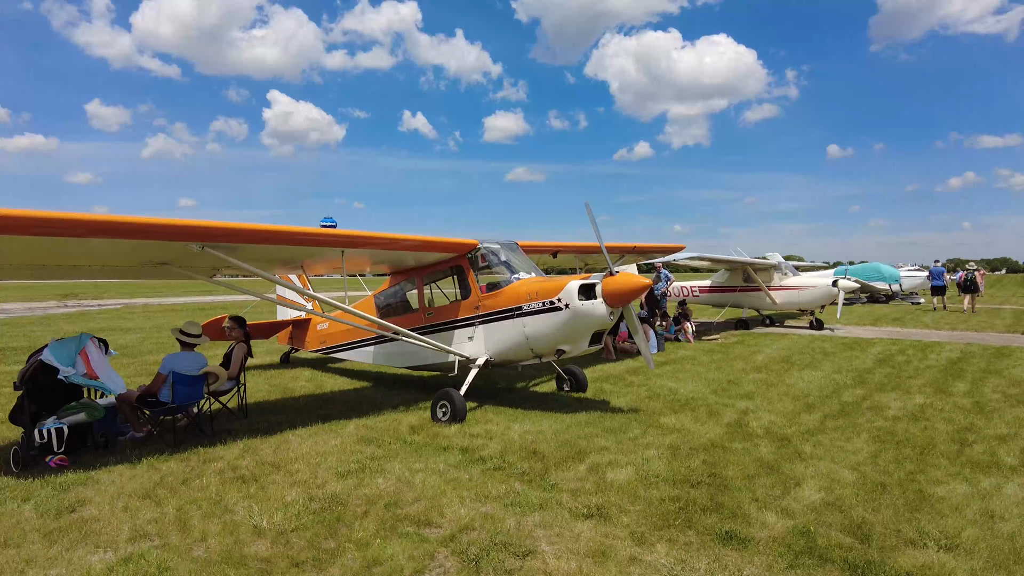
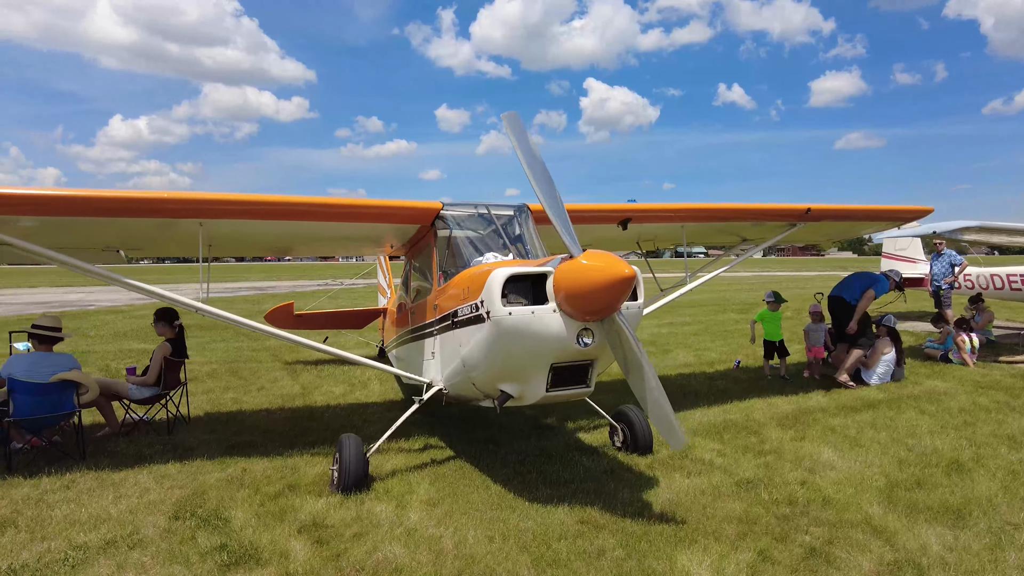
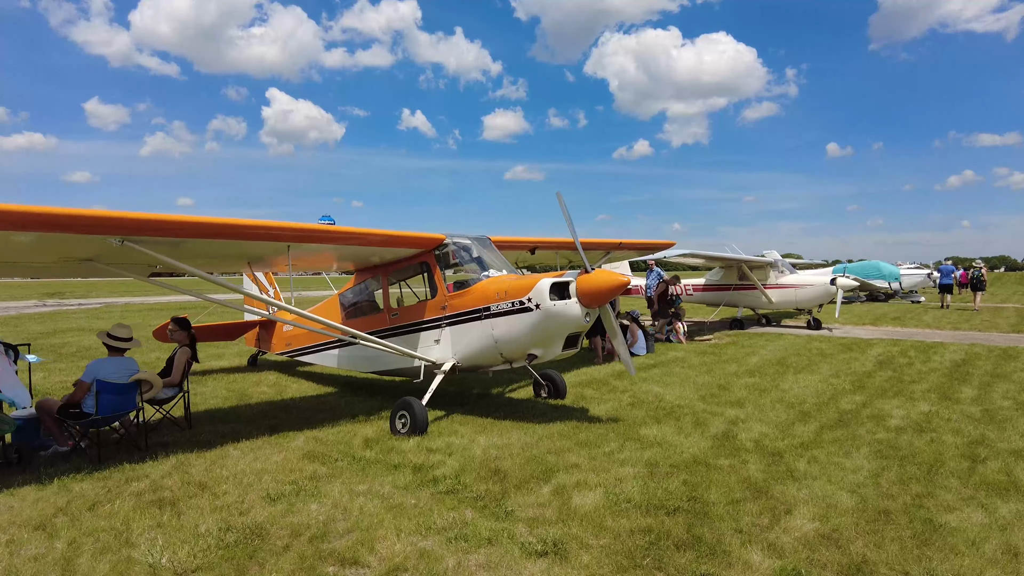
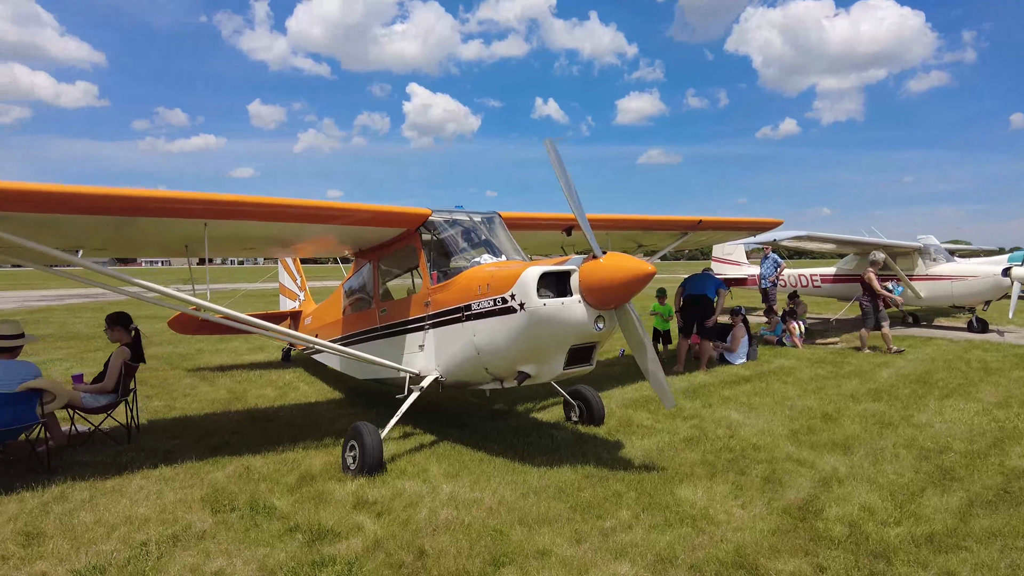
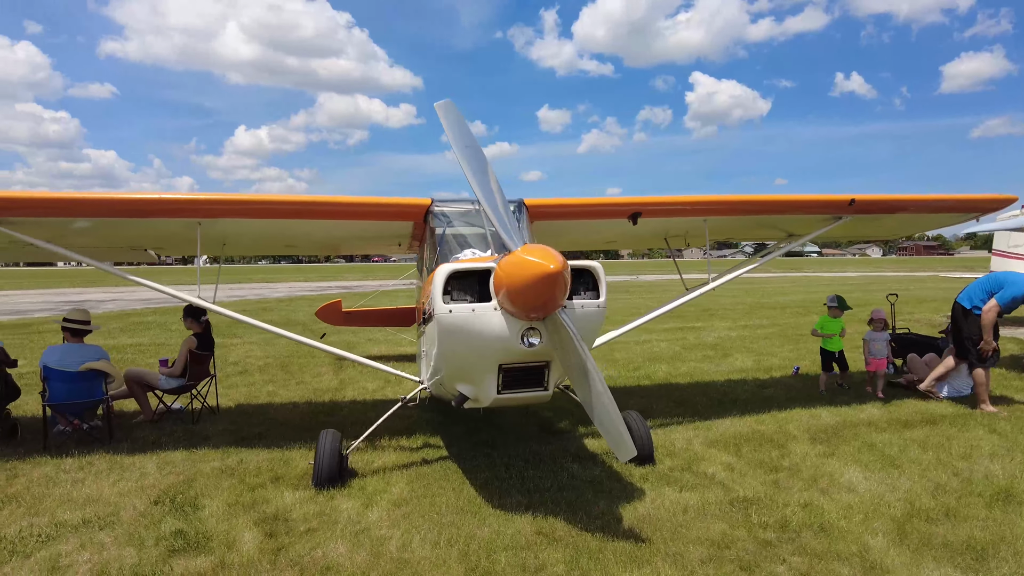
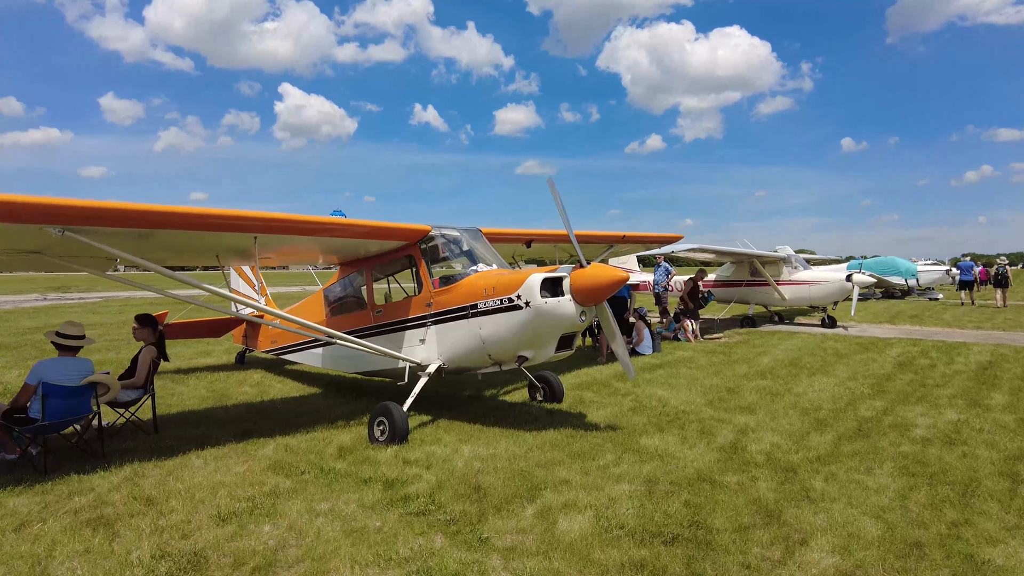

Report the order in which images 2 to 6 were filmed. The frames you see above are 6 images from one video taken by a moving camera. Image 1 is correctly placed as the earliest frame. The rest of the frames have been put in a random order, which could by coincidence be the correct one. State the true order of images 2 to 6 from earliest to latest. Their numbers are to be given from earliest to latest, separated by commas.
3, 6, 4, 2, 5
